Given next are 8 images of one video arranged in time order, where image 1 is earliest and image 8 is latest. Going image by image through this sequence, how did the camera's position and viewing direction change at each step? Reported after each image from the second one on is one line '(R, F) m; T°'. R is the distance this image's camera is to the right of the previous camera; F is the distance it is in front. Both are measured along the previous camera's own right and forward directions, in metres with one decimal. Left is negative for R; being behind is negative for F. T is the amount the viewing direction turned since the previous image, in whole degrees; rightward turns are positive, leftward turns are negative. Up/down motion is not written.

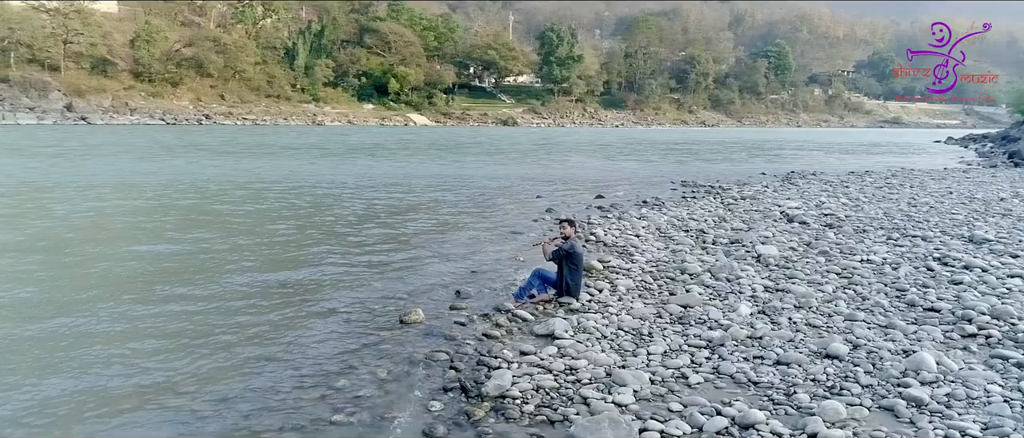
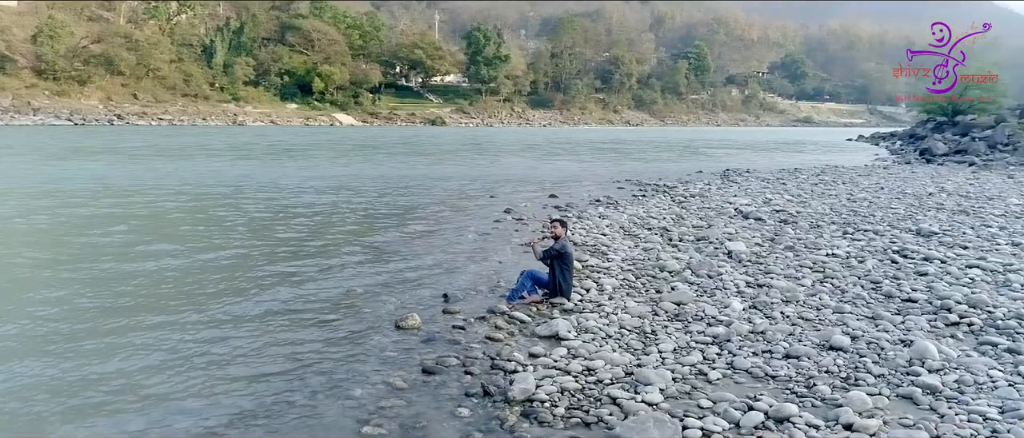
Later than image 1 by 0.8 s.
(-0.7, +0.1) m; +6°
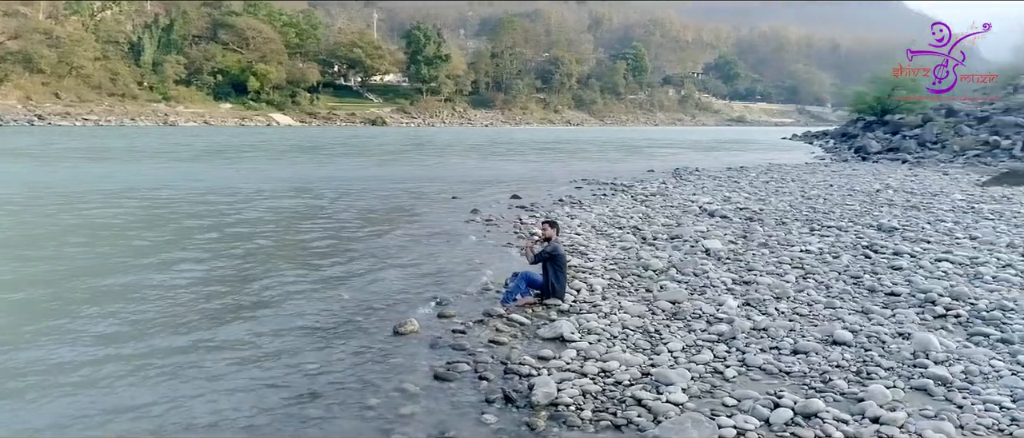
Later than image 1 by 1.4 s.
(-0.5, +0.1) m; +5°
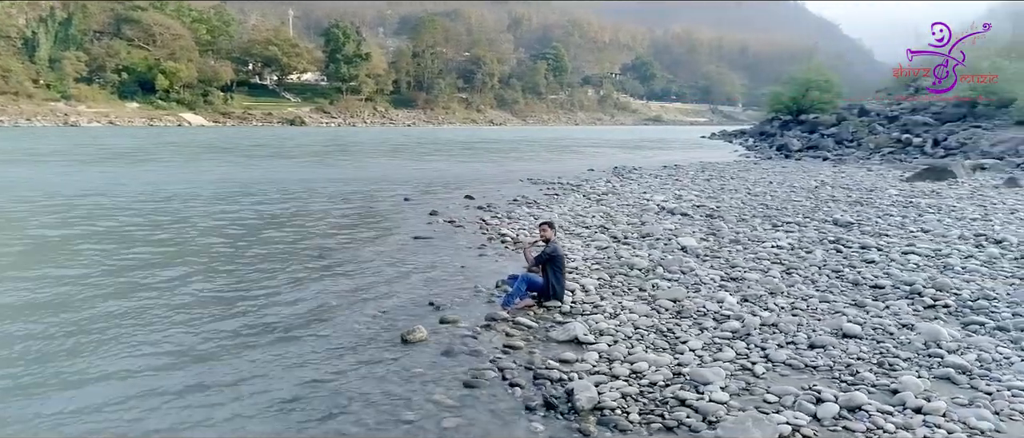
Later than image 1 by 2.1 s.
(-0.8, +0.2) m; +6°
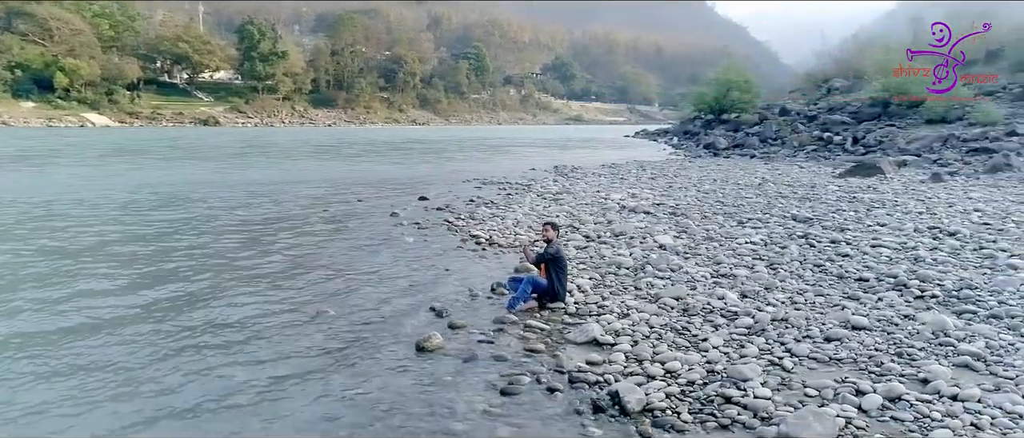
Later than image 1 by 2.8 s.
(-0.8, +0.1) m; +6°
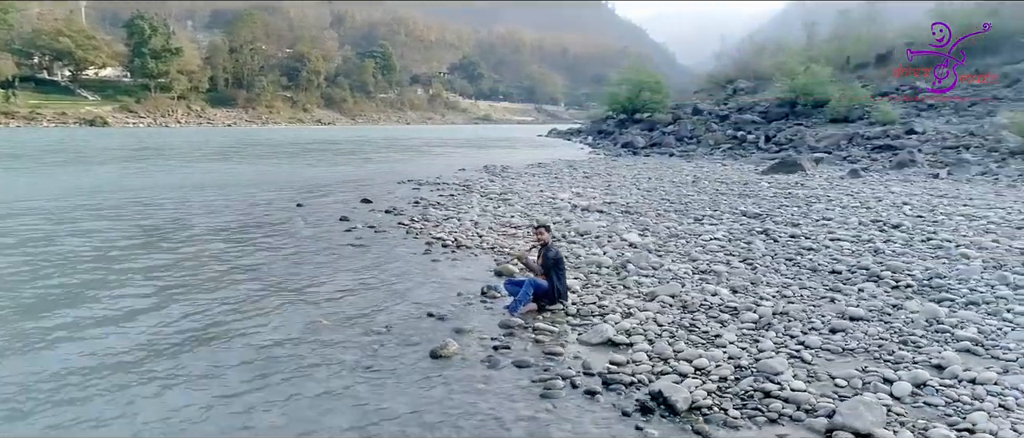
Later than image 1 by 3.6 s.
(-0.9, +0.1) m; +7°
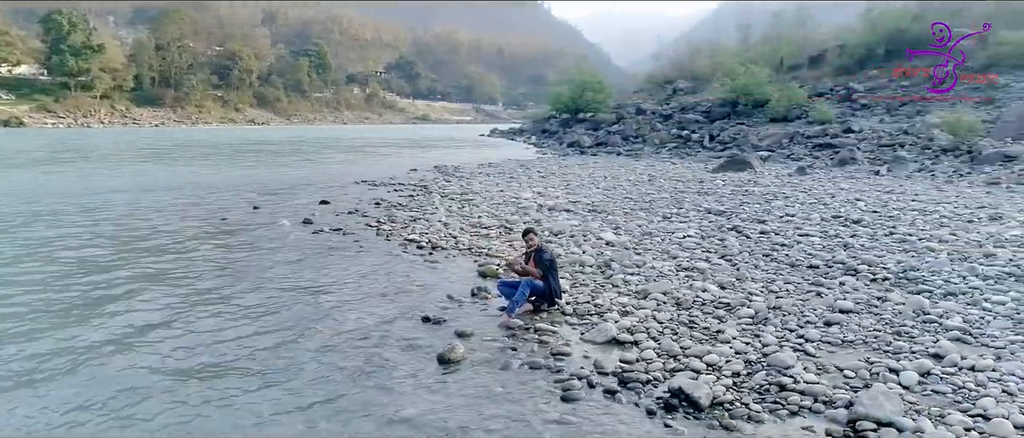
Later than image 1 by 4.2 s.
(-0.6, +0.1) m; +5°
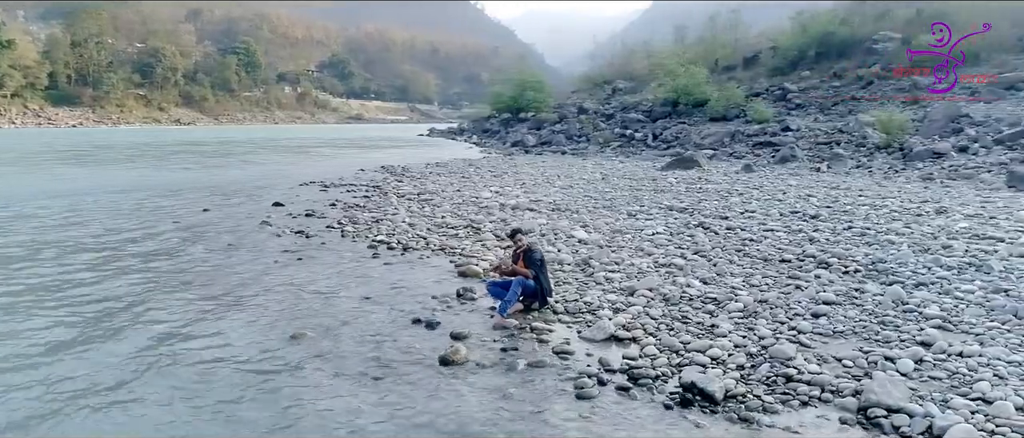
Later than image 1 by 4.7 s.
(-0.5, +0.1) m; +5°
